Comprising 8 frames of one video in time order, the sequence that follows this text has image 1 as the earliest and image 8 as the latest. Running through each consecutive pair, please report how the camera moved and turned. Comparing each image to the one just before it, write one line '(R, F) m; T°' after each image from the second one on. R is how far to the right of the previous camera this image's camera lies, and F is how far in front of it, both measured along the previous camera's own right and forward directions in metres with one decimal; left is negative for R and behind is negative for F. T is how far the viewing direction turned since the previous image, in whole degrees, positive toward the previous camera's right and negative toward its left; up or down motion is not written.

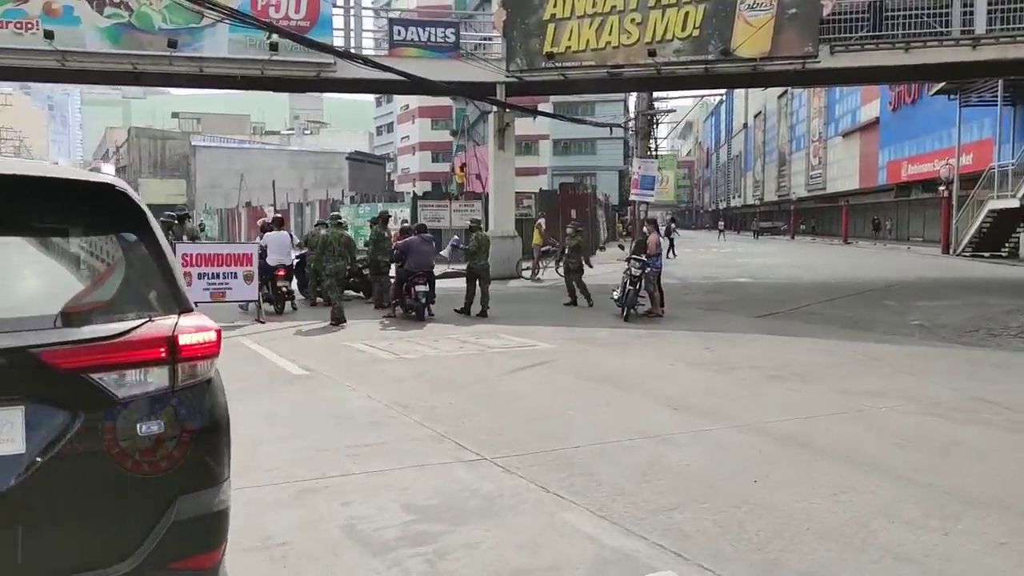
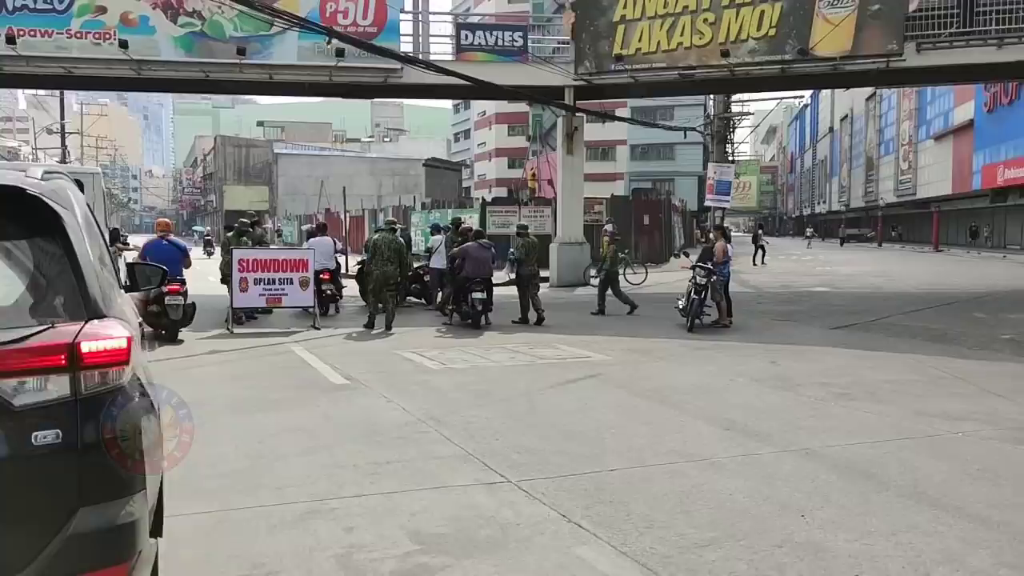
(+0.3, +0.4) m; -5°
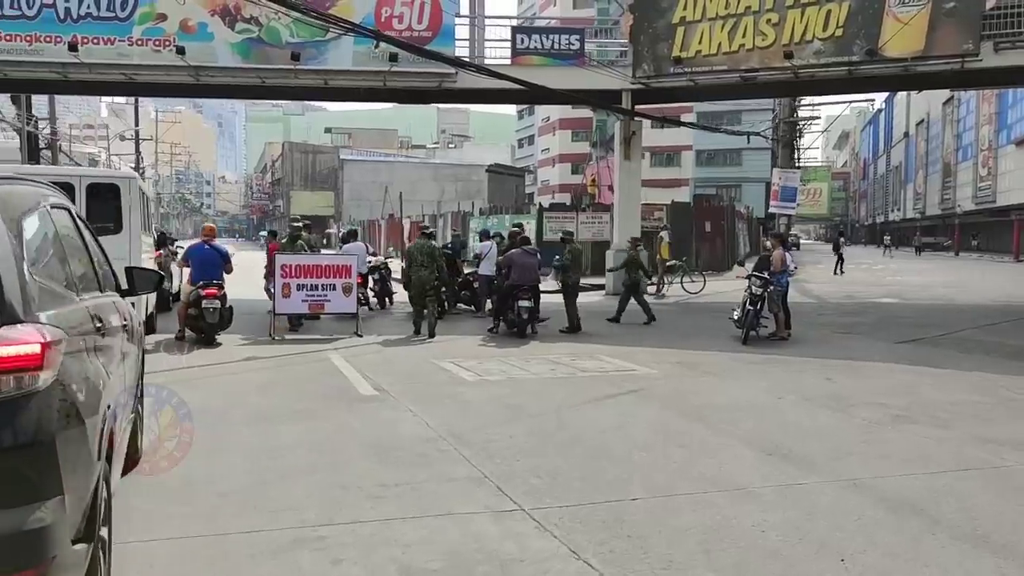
(+0.3, +0.4) m; -4°
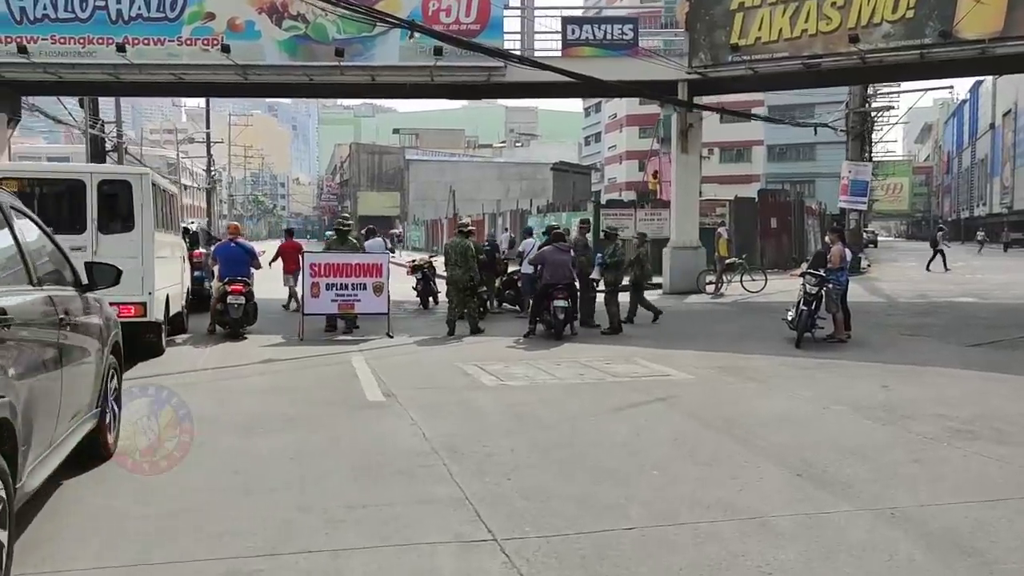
(+0.4, +0.6) m; -5°
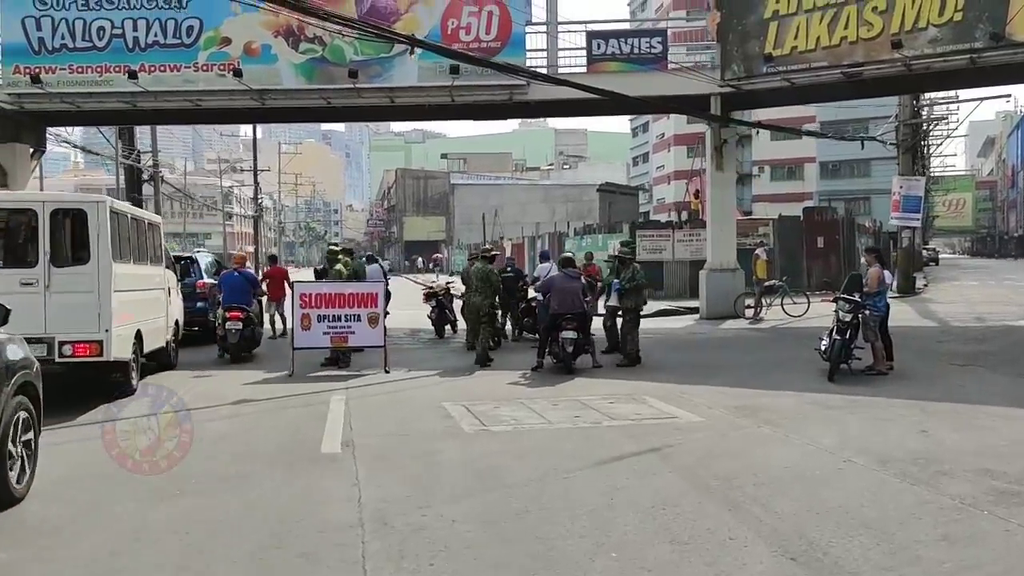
(+0.6, +0.9) m; -3°
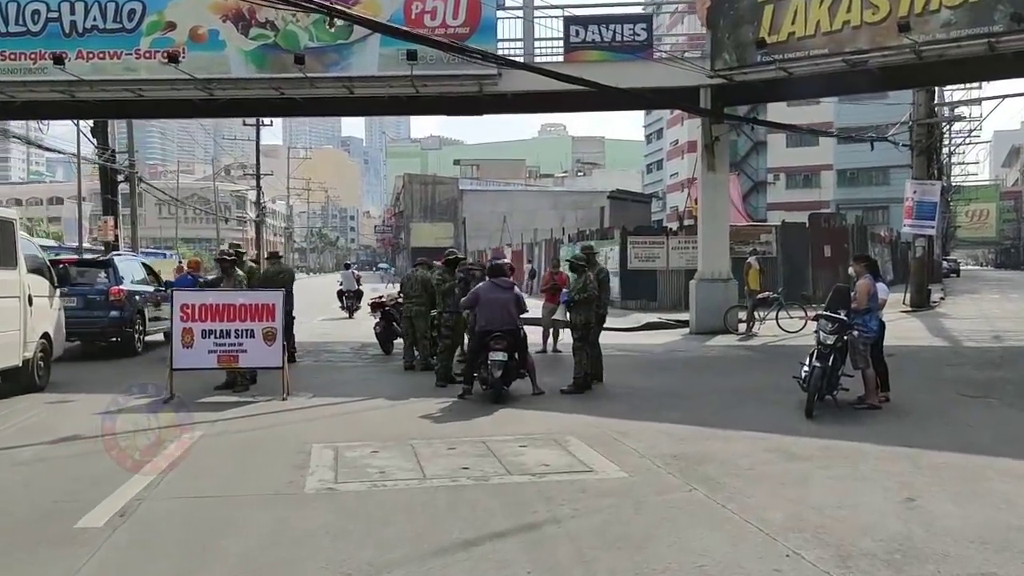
(+1.0, +1.8) m; -1°
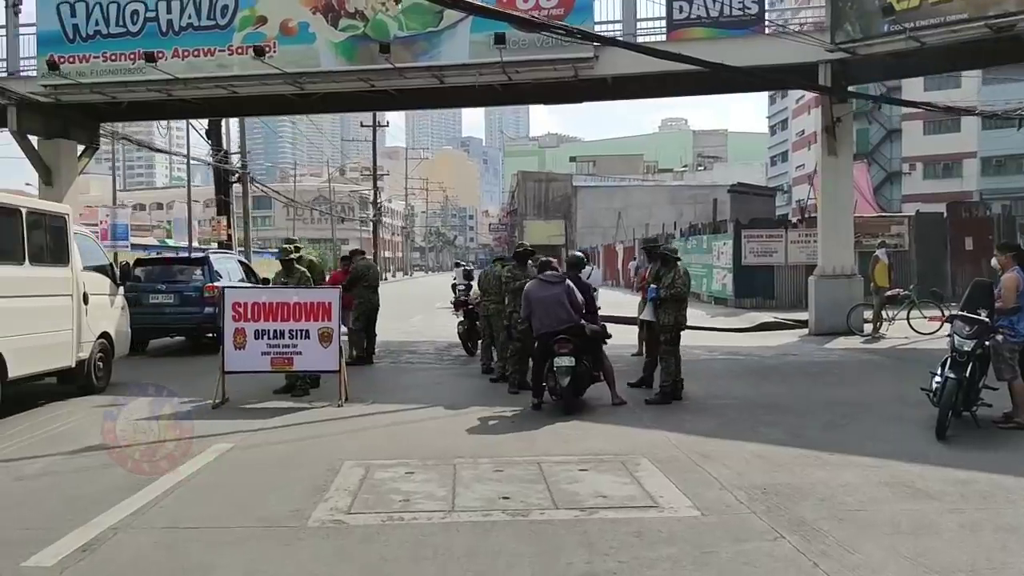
(+0.4, +1.0) m; -8°
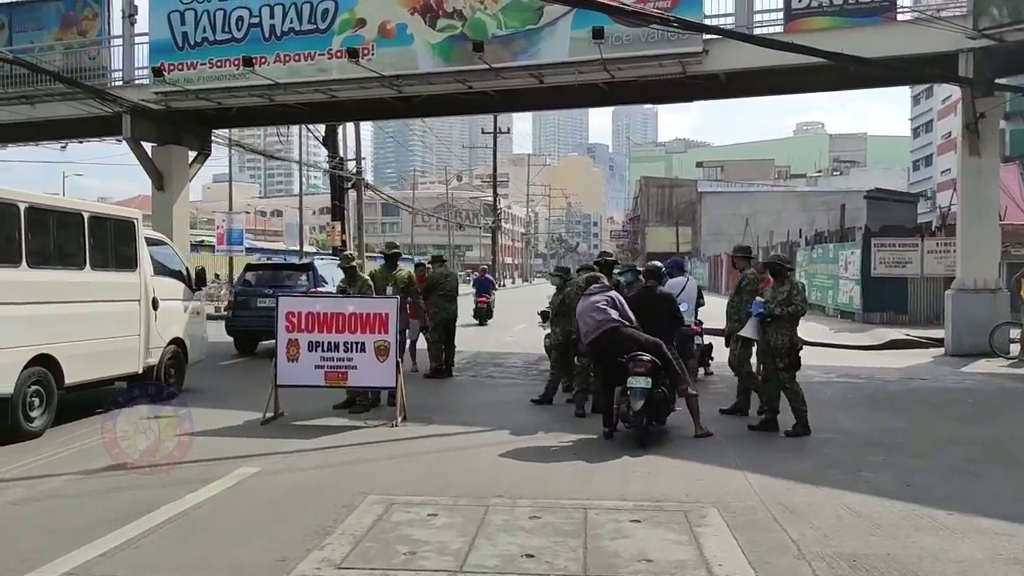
(+0.5, +0.9) m; -8°
